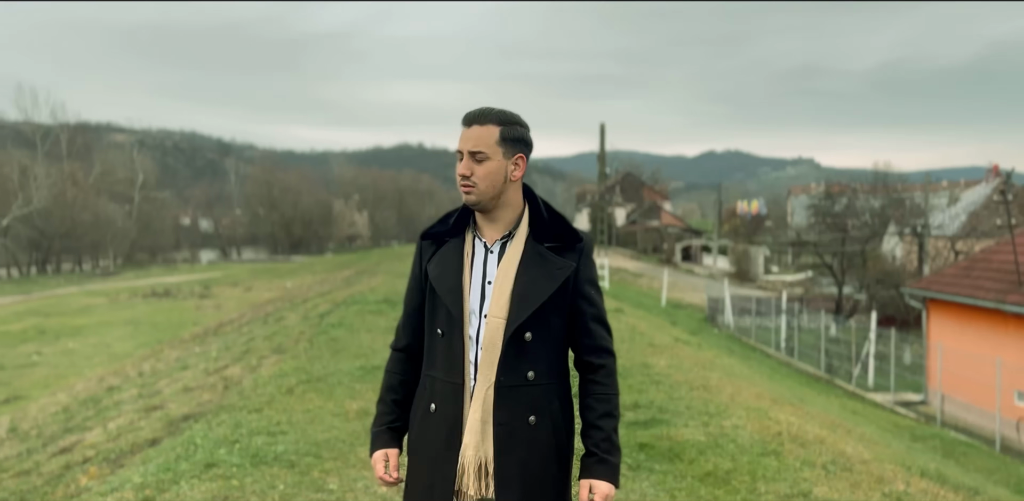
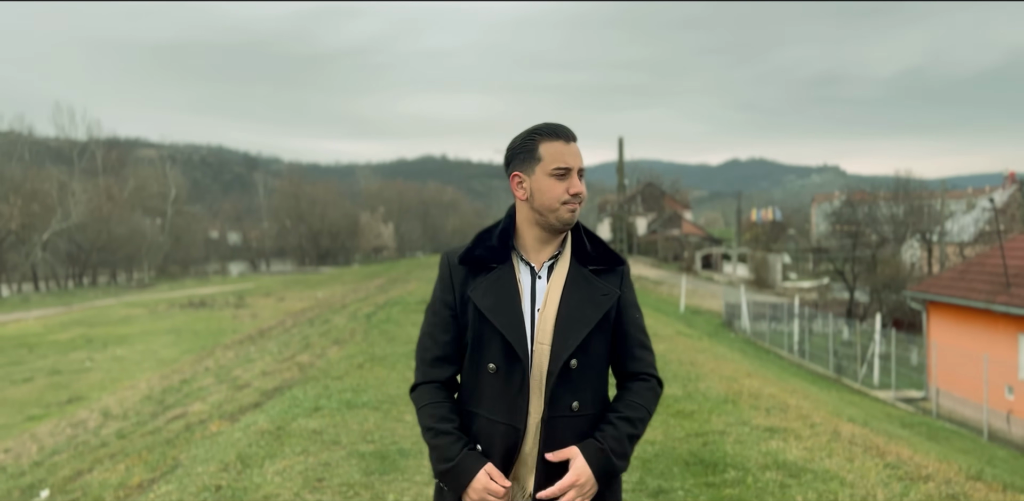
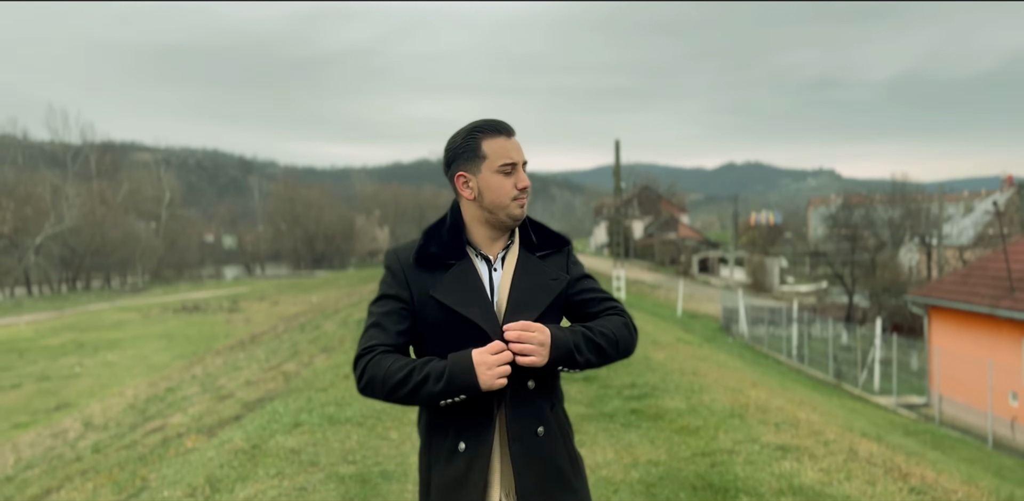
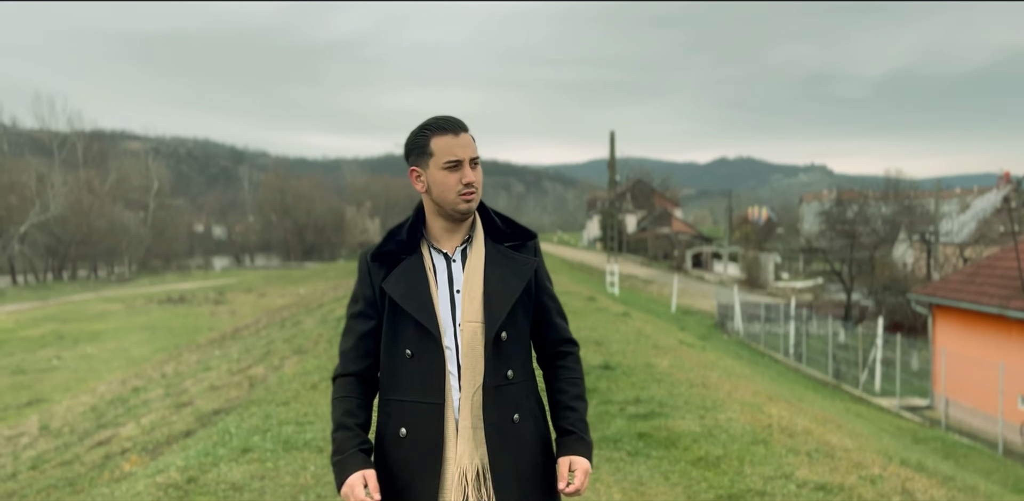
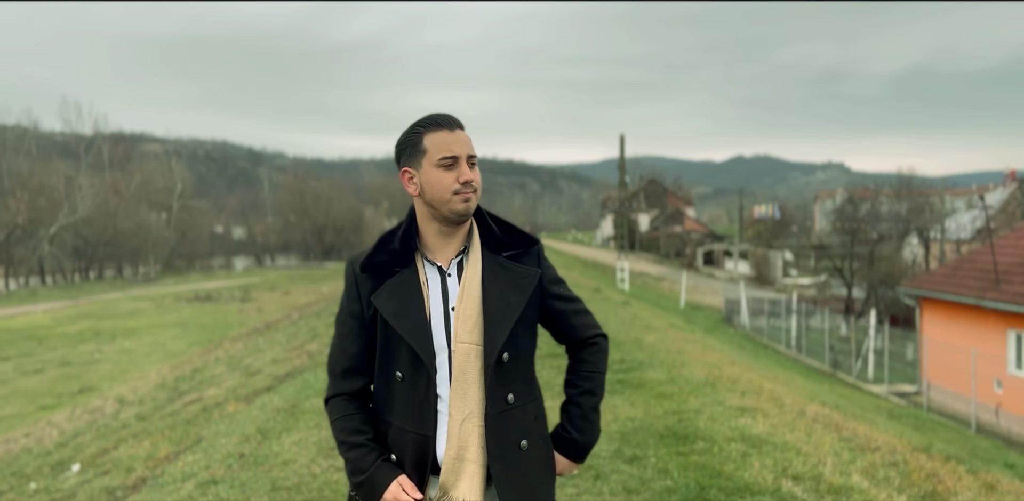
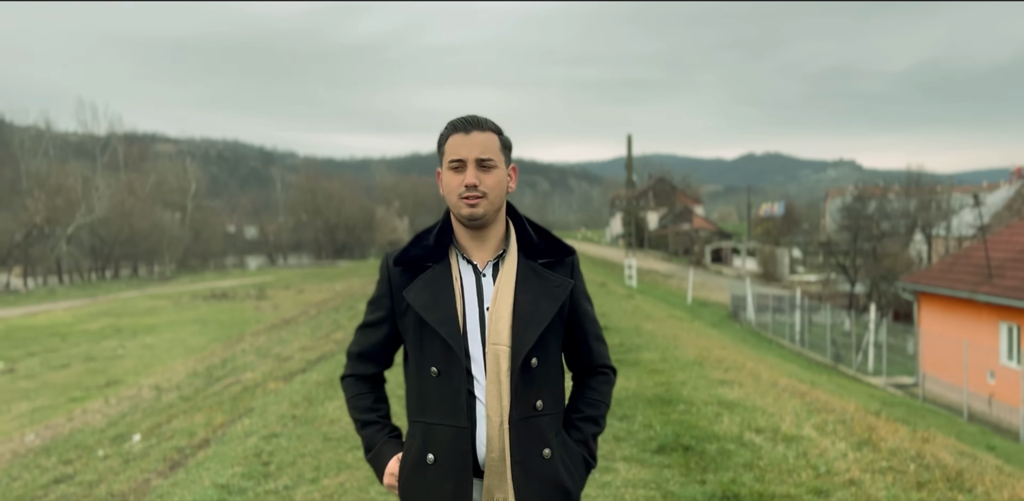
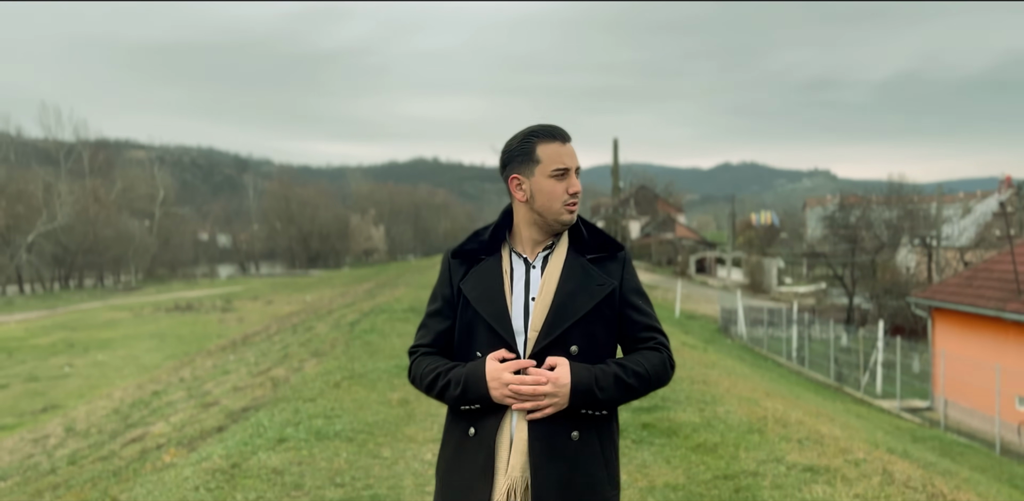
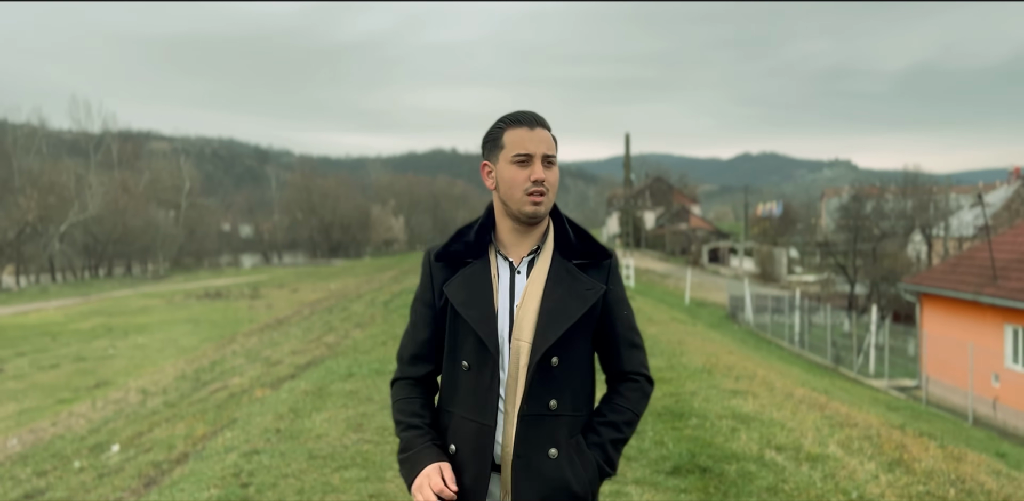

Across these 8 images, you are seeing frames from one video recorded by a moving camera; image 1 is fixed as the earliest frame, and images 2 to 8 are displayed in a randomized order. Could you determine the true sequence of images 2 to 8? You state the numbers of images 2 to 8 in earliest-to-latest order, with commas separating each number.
4, 7, 3, 2, 5, 8, 6
